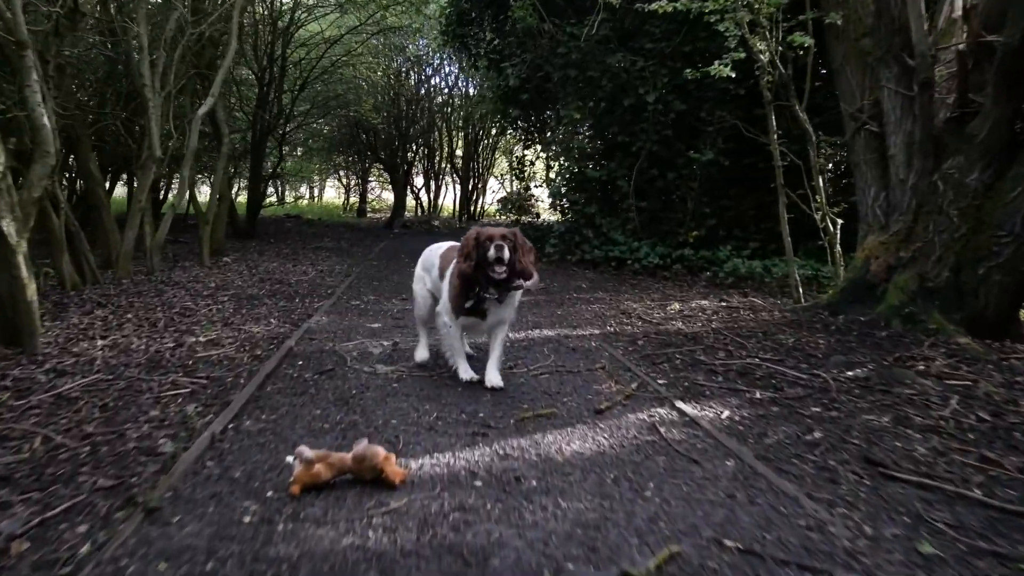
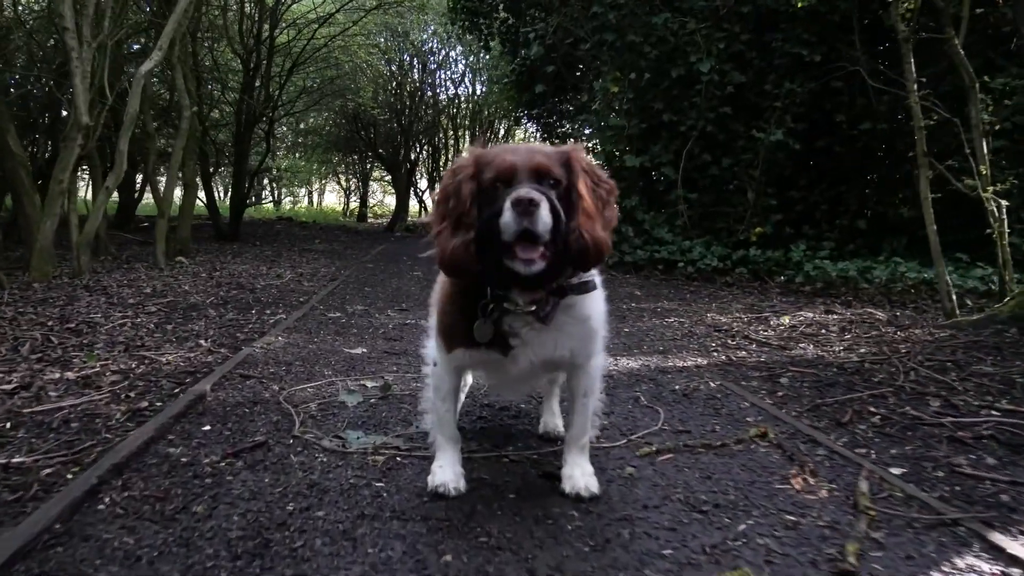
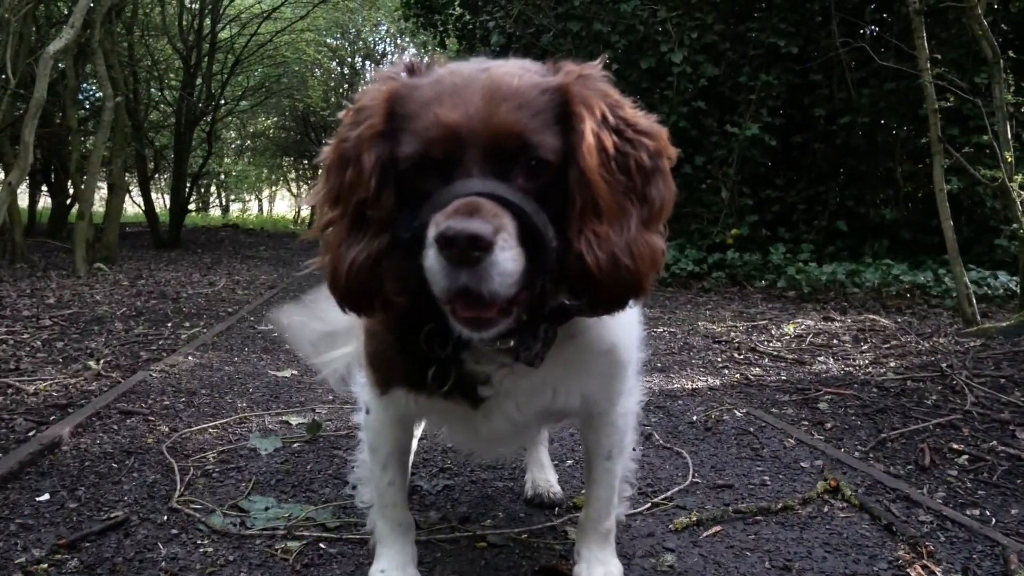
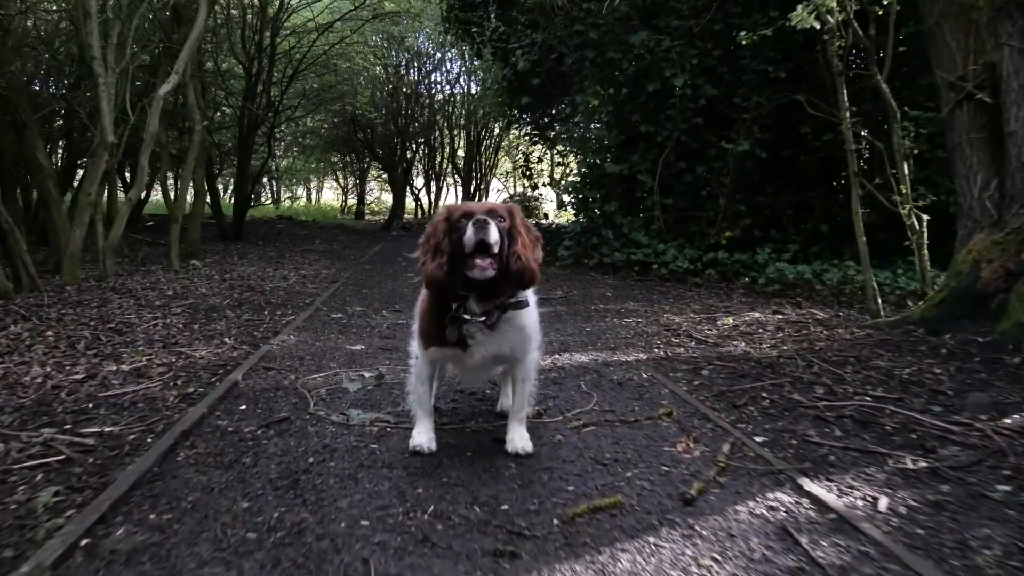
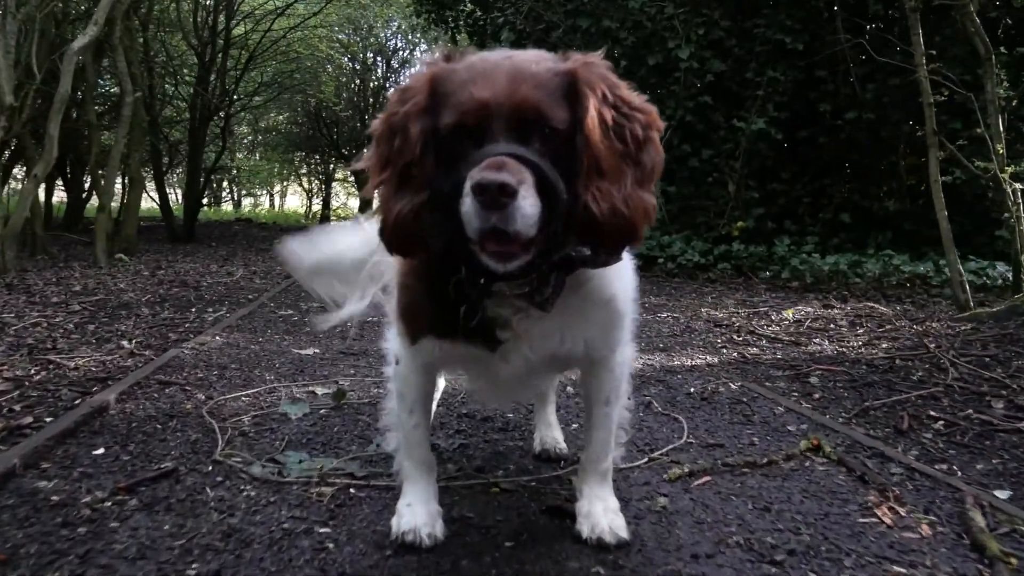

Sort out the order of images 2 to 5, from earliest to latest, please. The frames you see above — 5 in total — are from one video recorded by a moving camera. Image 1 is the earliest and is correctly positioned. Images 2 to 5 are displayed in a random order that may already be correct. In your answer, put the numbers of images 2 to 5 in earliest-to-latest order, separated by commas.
4, 2, 5, 3
